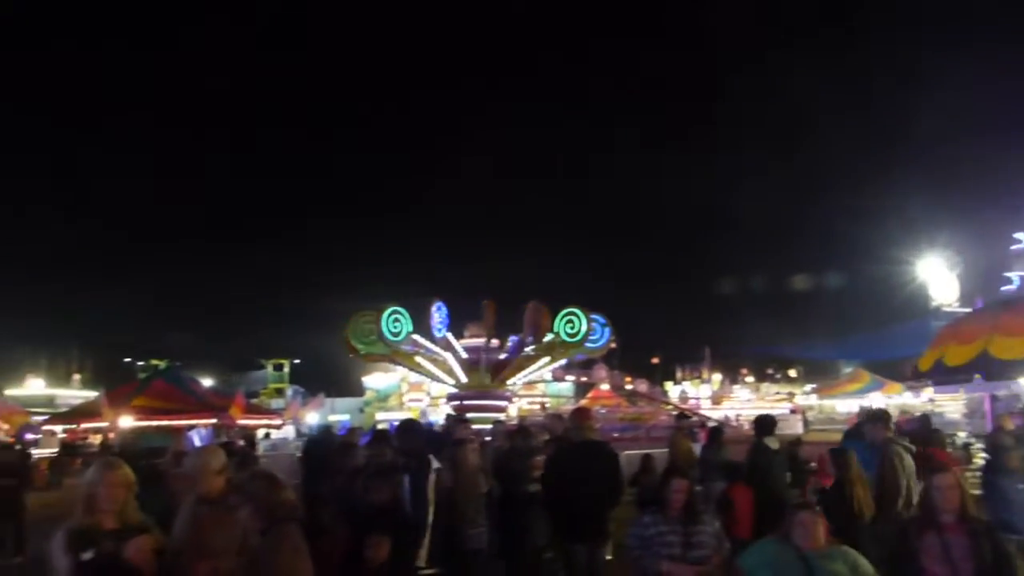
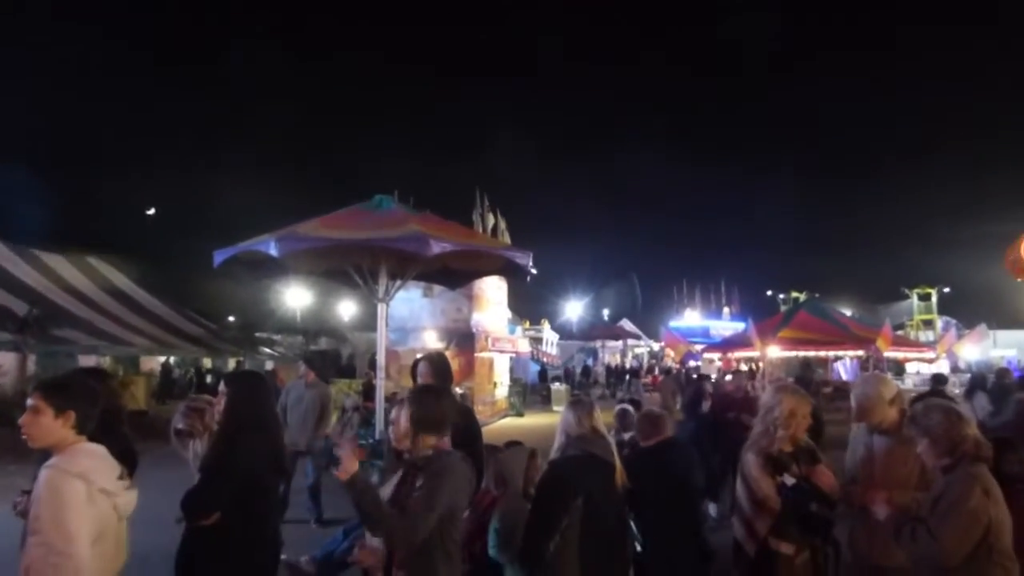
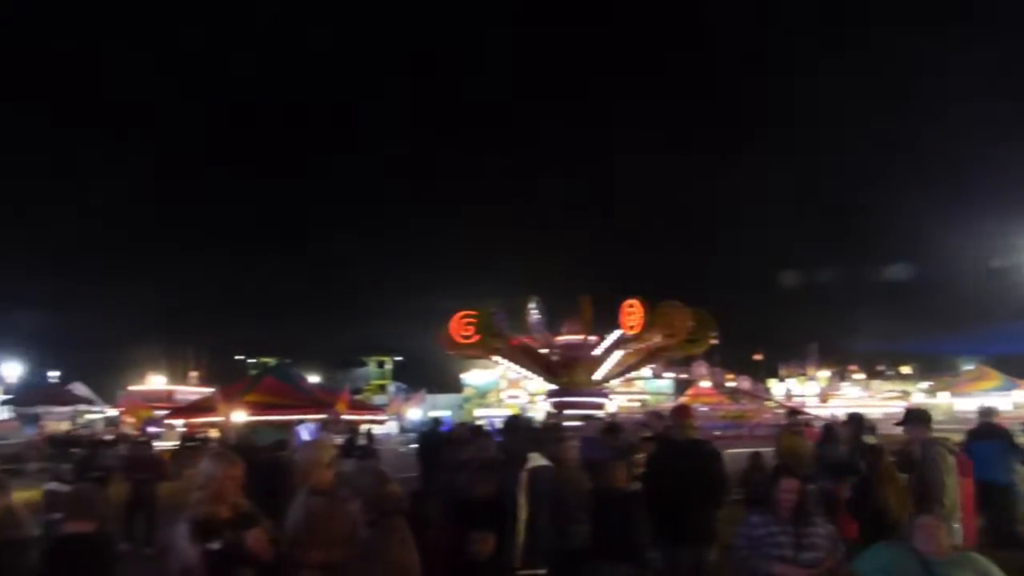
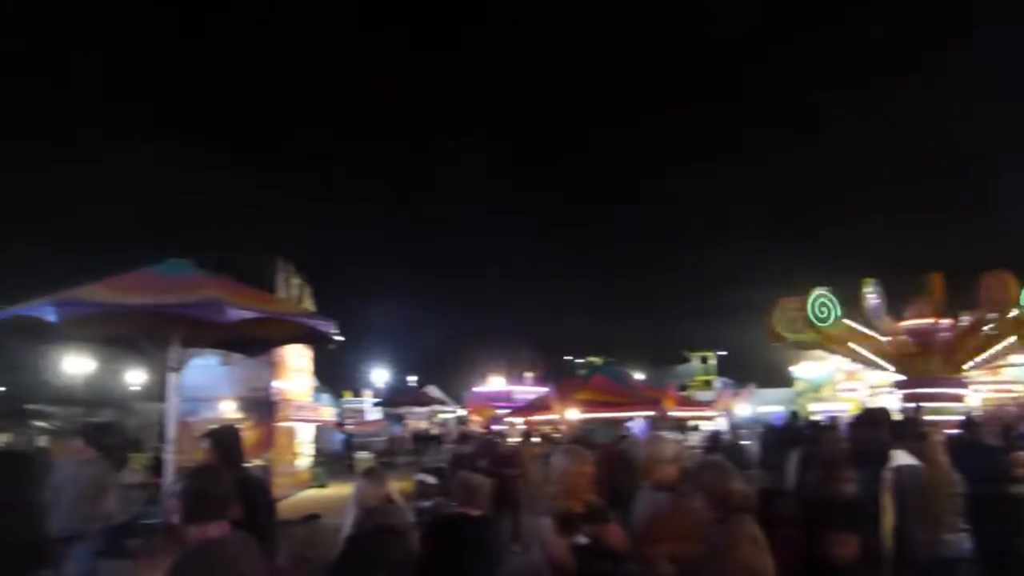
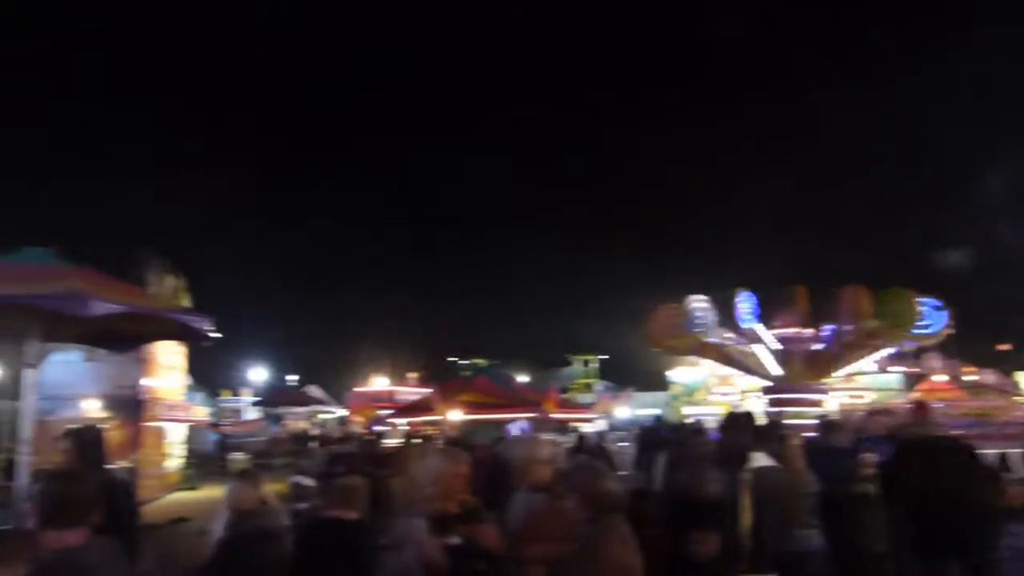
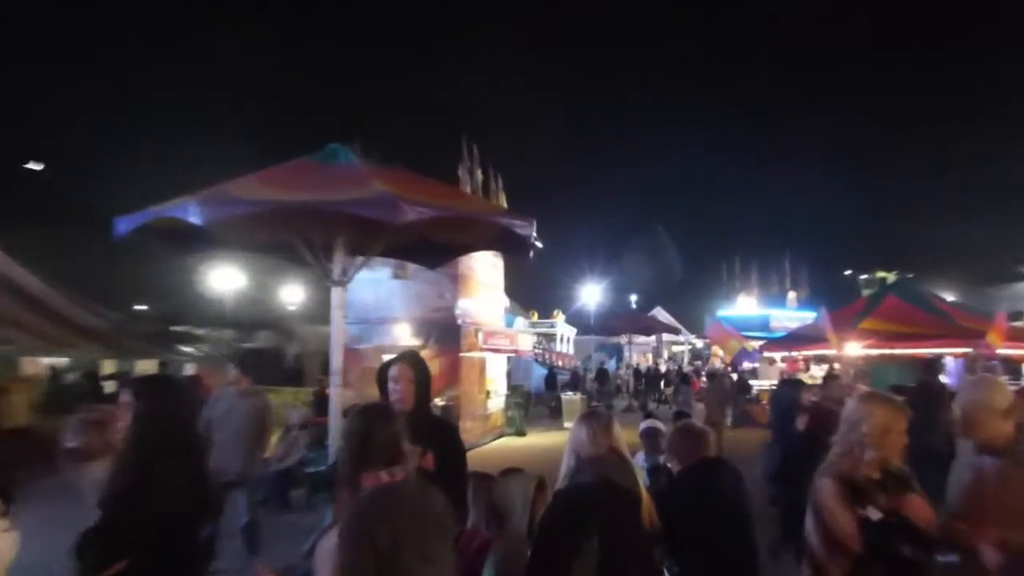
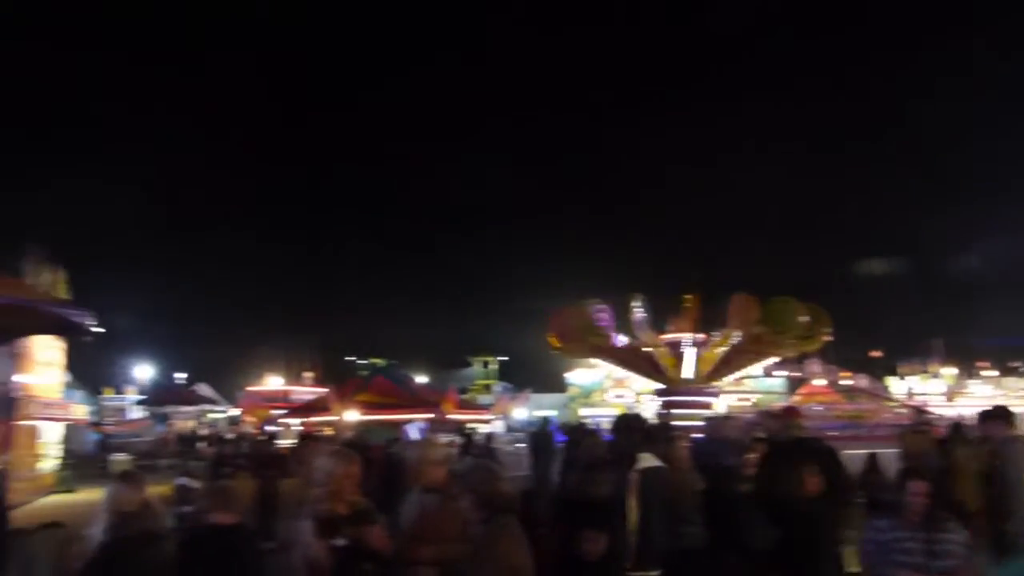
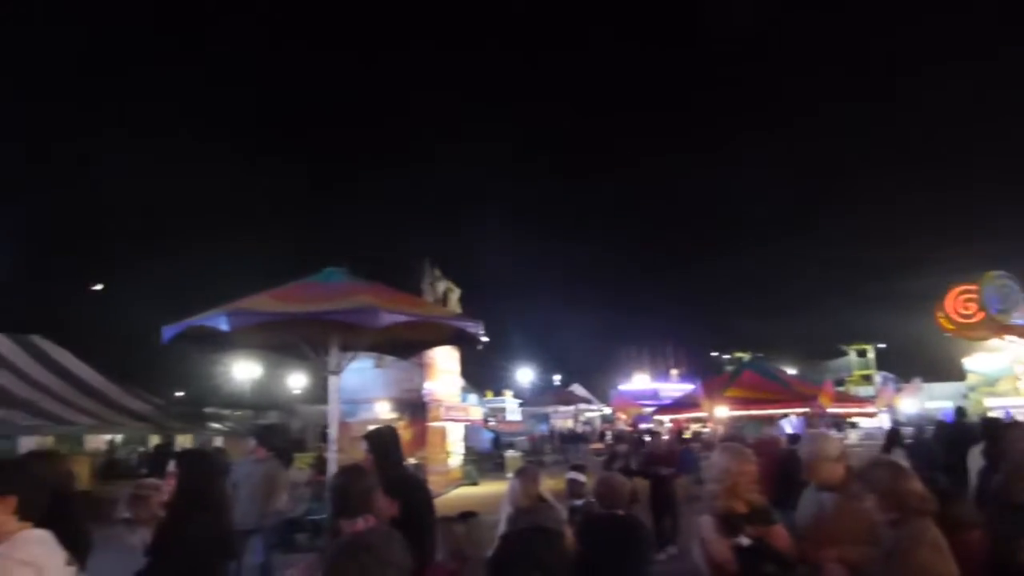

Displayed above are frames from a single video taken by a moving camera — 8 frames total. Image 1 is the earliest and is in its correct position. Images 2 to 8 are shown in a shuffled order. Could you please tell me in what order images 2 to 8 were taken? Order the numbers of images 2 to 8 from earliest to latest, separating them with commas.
3, 7, 5, 4, 8, 2, 6
